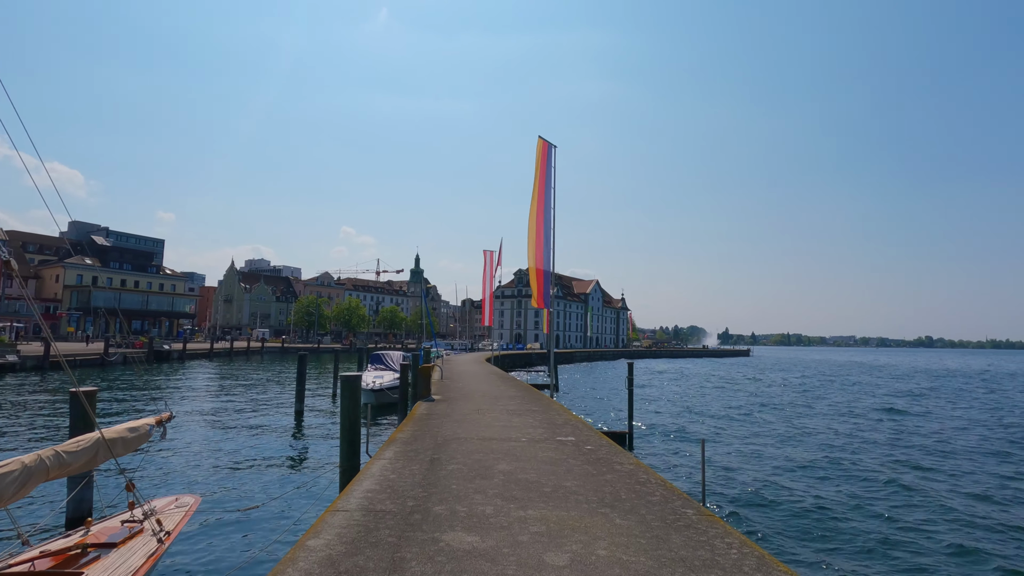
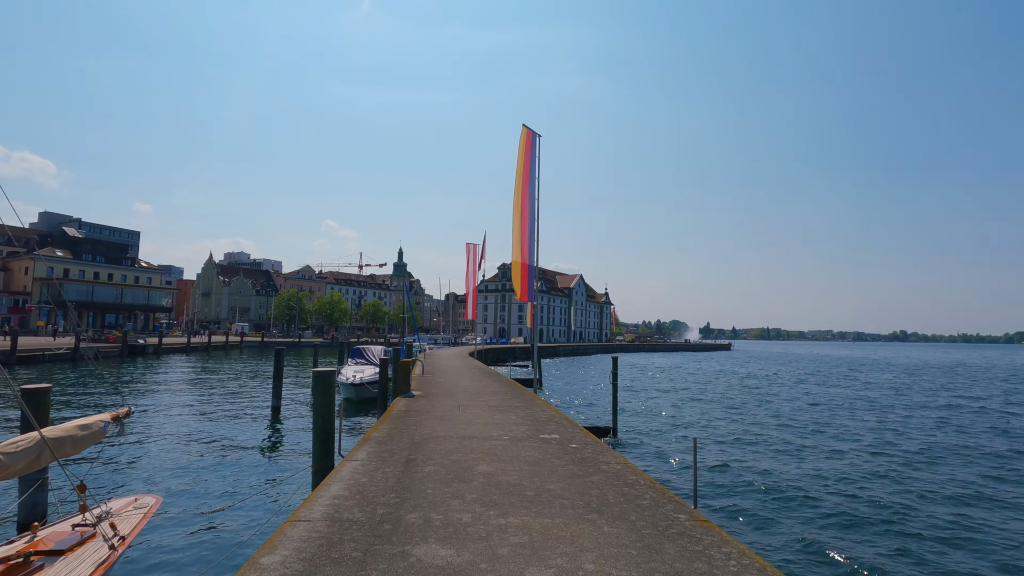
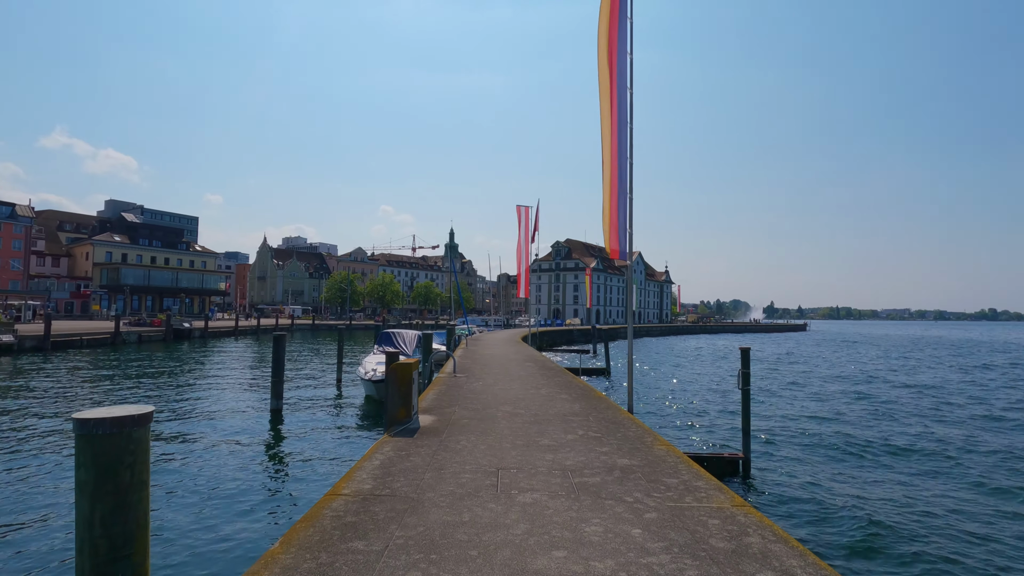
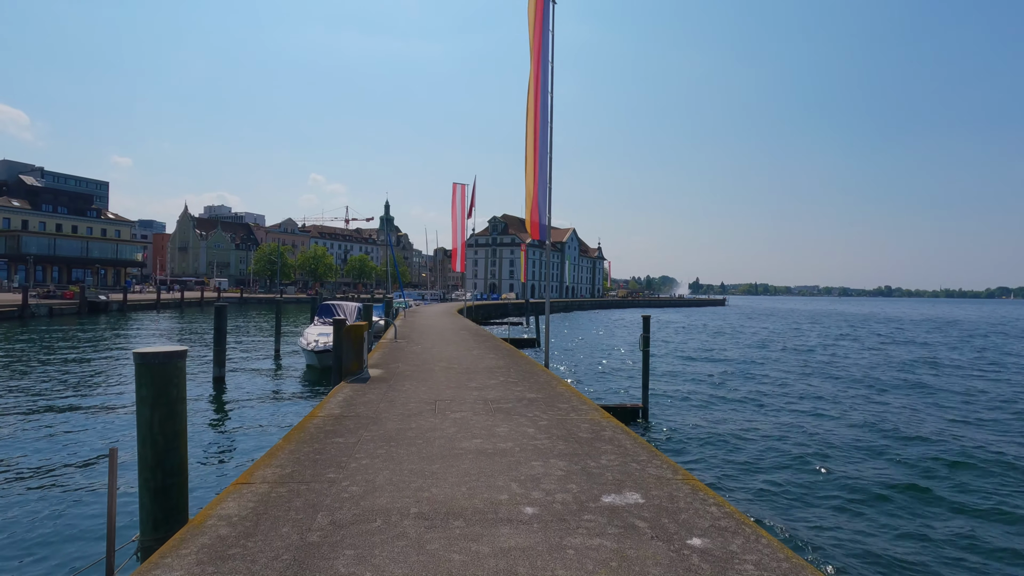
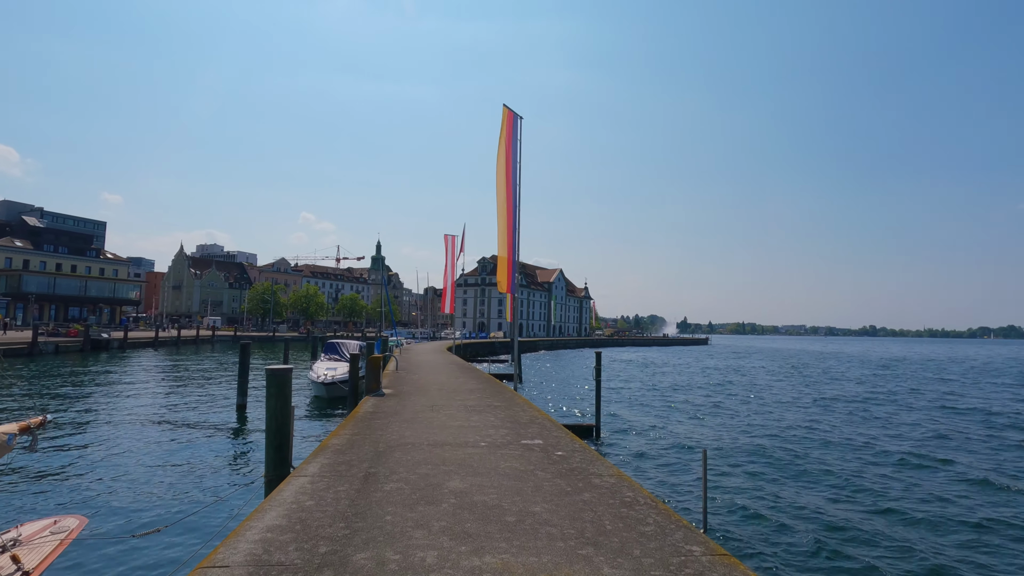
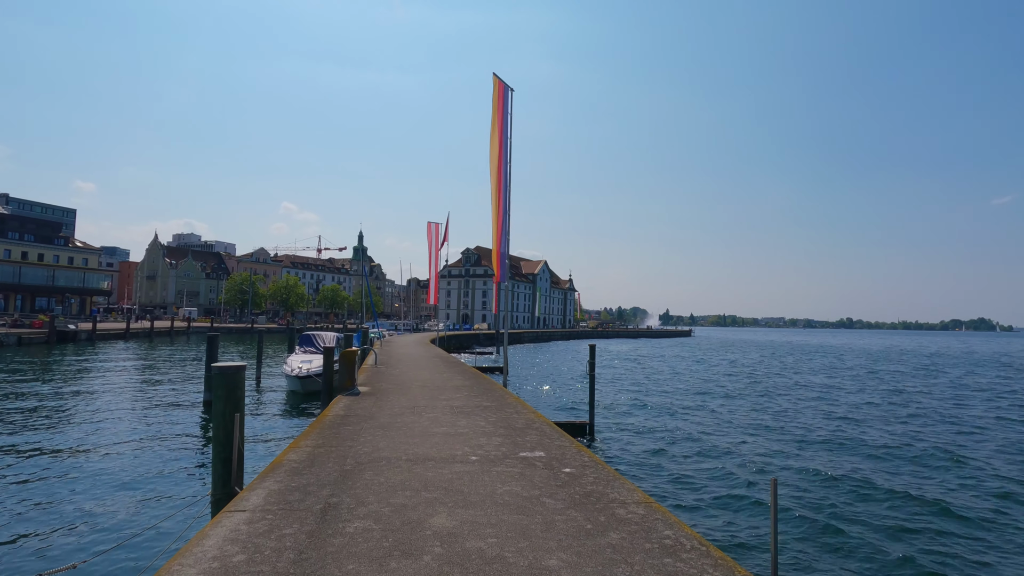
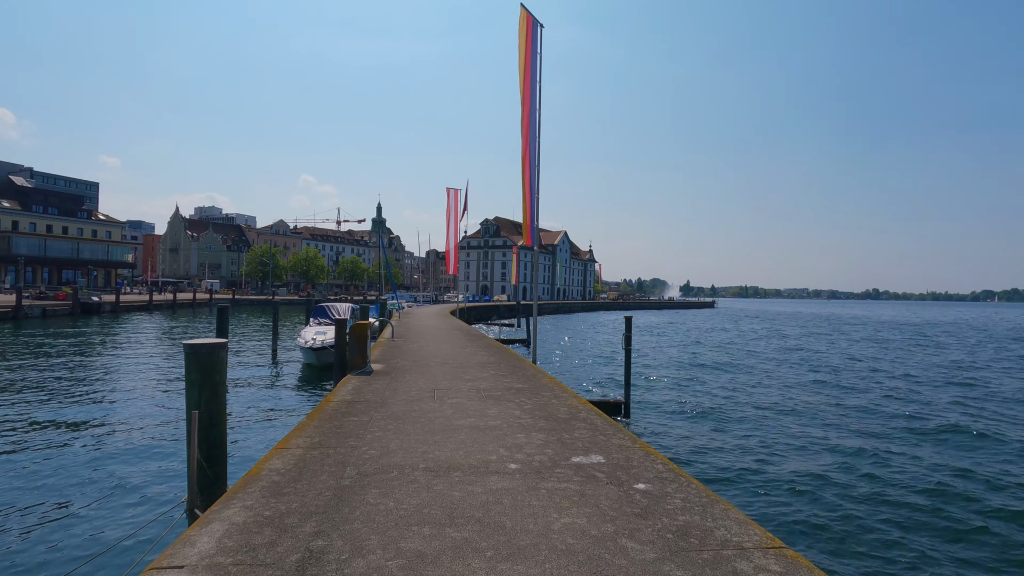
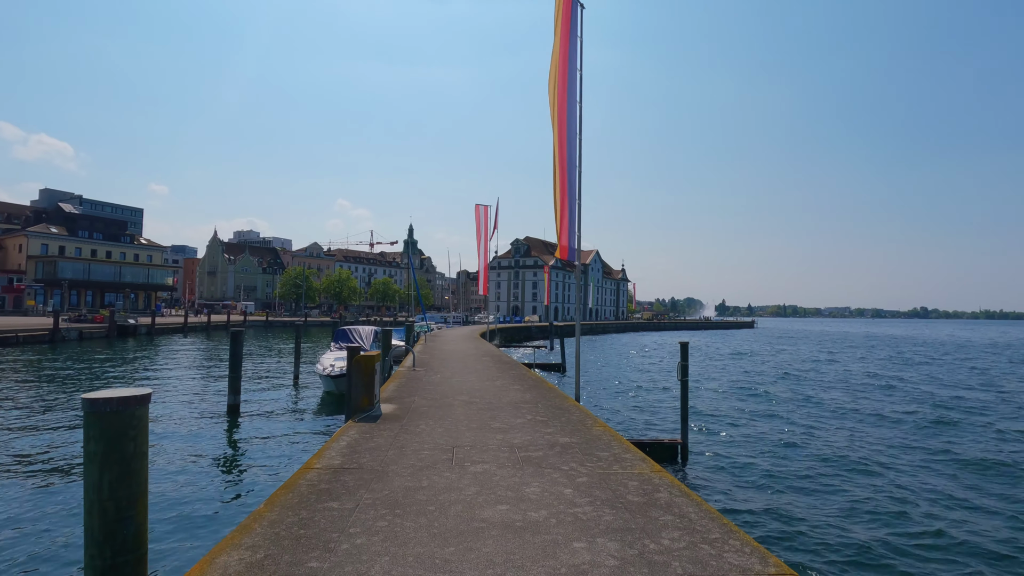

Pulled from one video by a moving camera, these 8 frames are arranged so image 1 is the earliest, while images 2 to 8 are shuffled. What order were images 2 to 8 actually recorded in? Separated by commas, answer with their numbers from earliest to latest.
2, 5, 6, 7, 4, 8, 3
